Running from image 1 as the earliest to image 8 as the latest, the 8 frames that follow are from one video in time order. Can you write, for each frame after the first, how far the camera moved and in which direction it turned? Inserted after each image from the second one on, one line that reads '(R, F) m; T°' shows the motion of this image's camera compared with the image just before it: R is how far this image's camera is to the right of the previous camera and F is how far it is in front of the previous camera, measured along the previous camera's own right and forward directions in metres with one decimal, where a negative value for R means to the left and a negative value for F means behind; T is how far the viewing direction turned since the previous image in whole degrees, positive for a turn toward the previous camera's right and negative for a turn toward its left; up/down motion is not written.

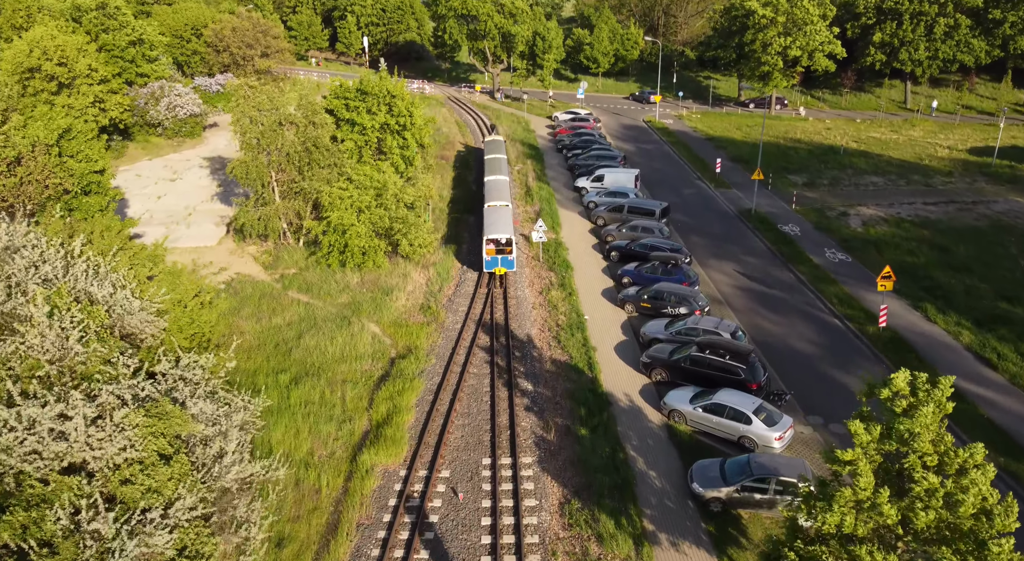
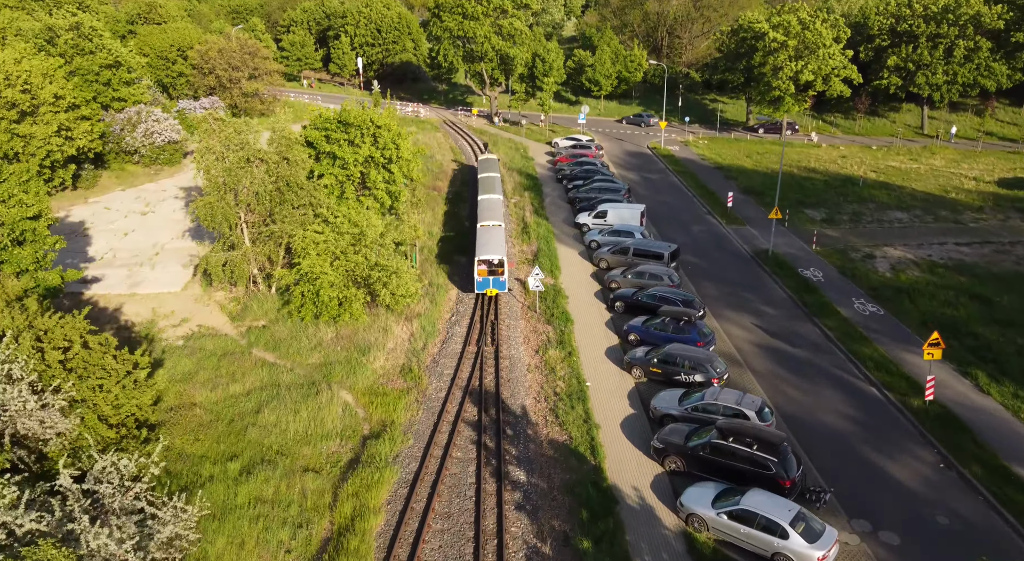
(+0.3, +3.4) m; 0°
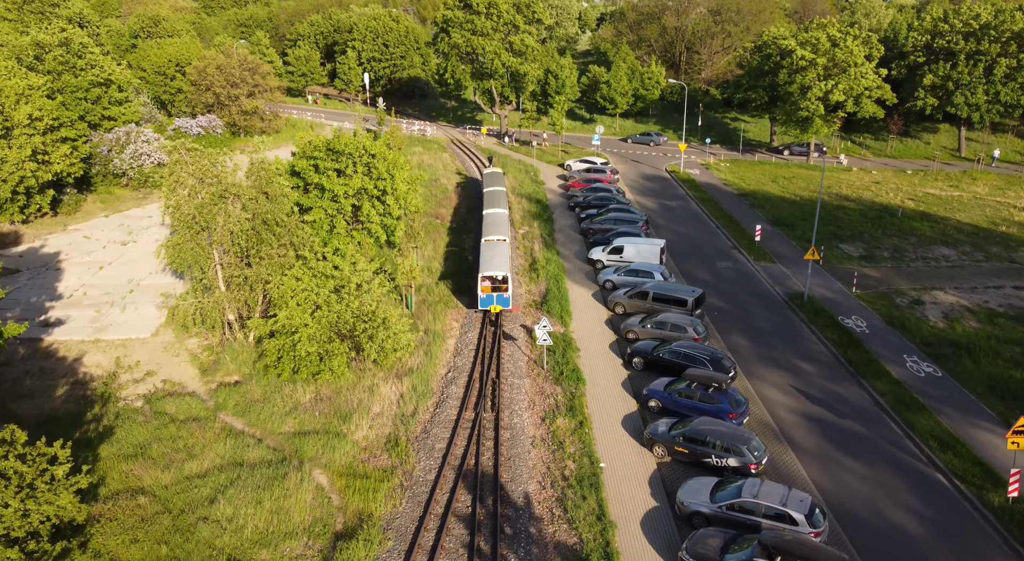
(+0.3, +3.5) m; -1°
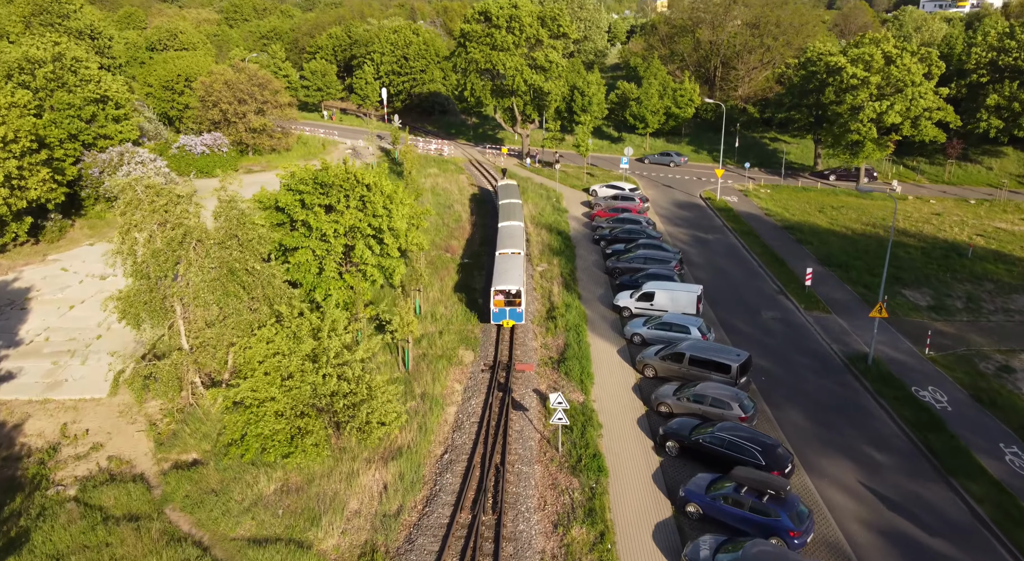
(+0.5, +4.5) m; -2°
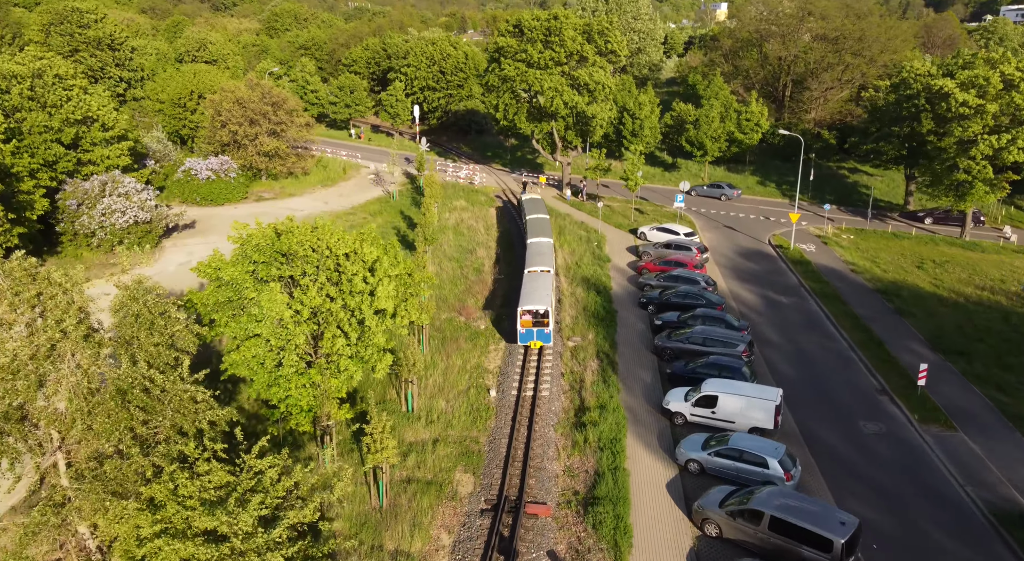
(+0.9, +7.5) m; -3°
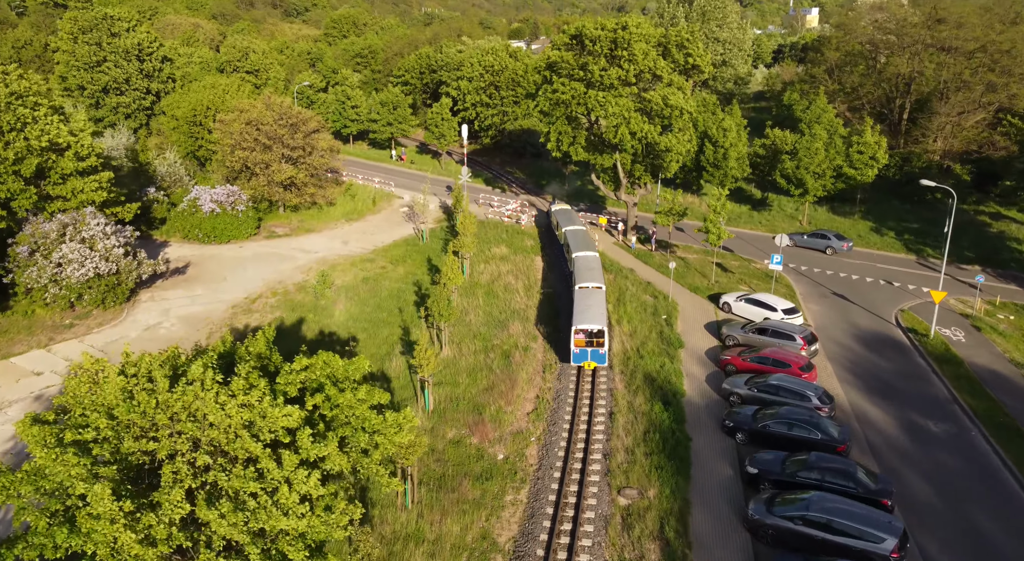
(+1.0, +9.7) m; -5°
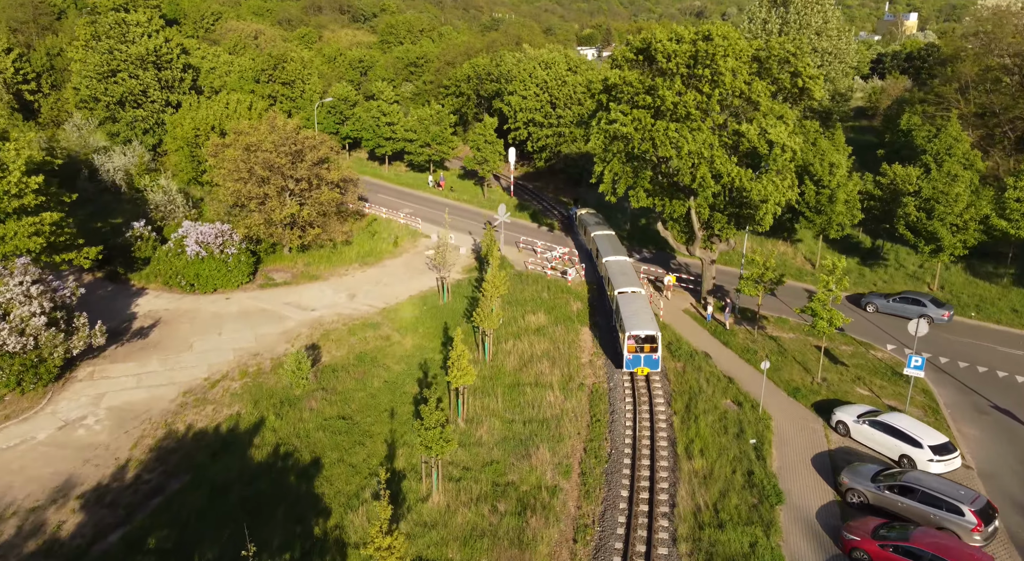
(+1.2, +9.5) m; -5°
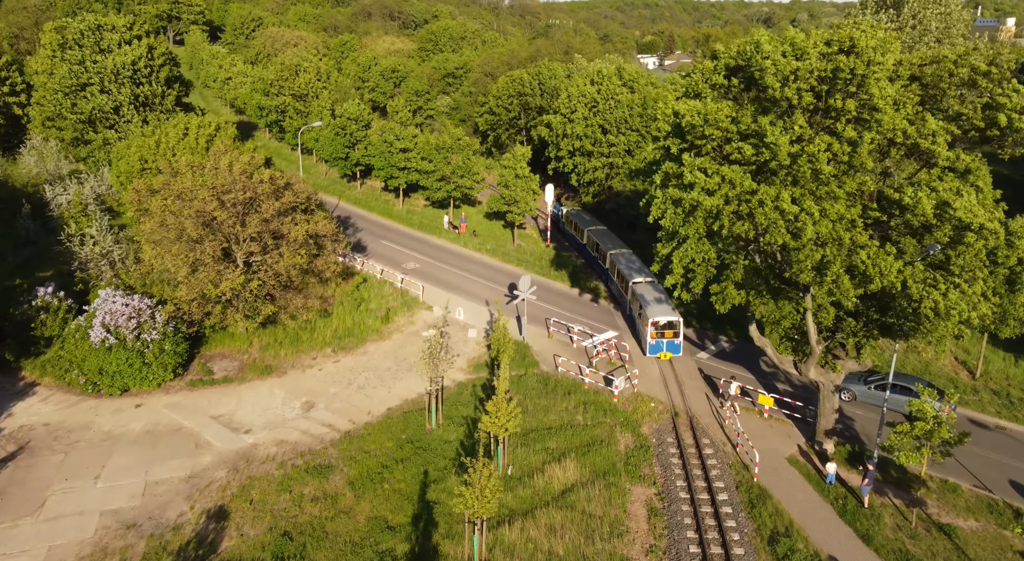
(+1.1, +12.0) m; -4°
